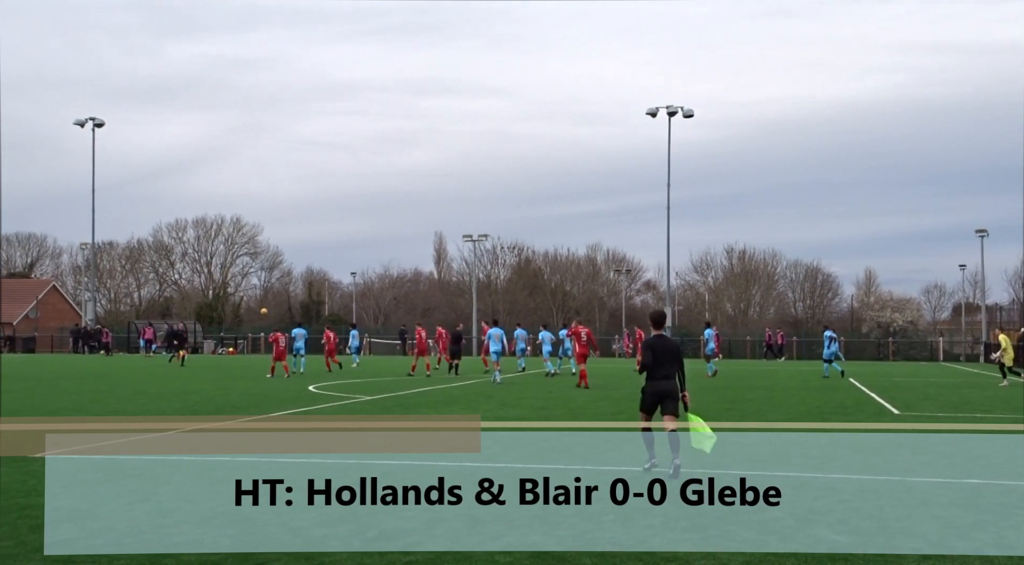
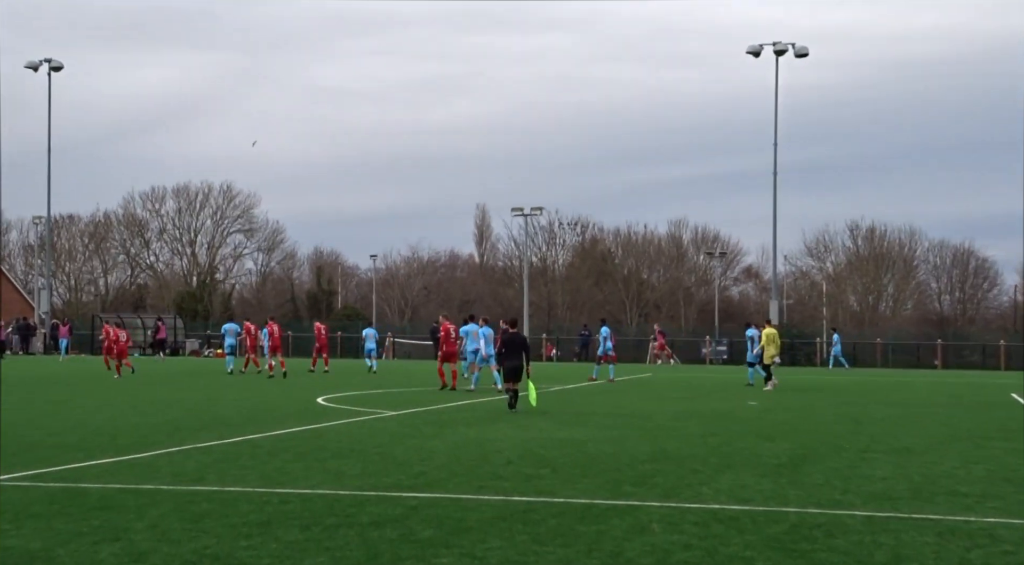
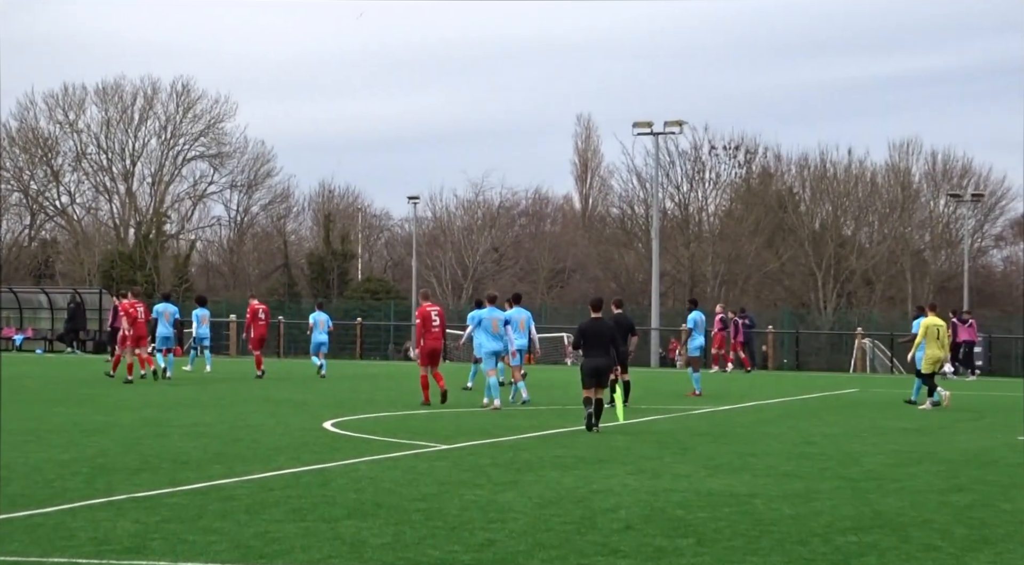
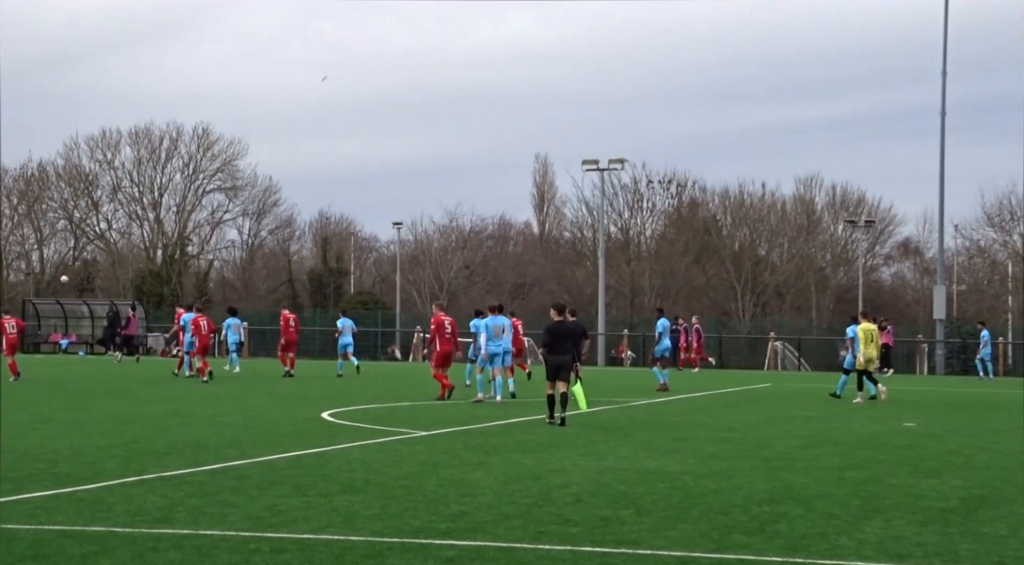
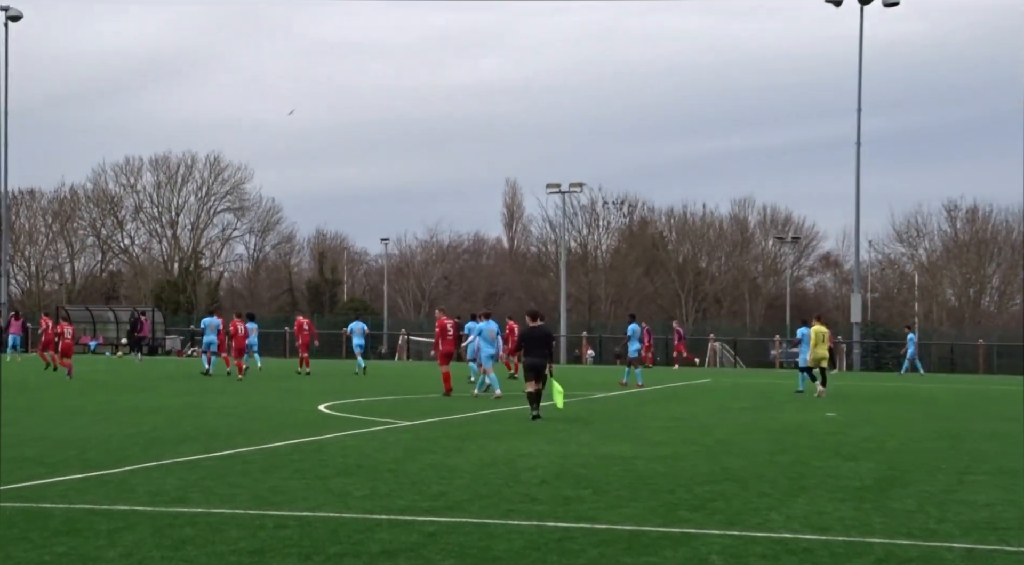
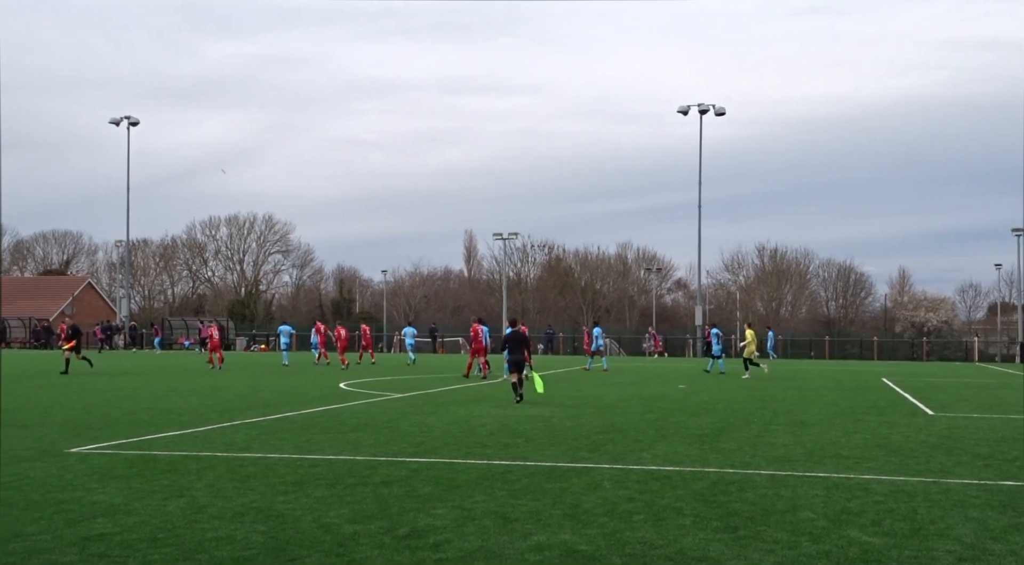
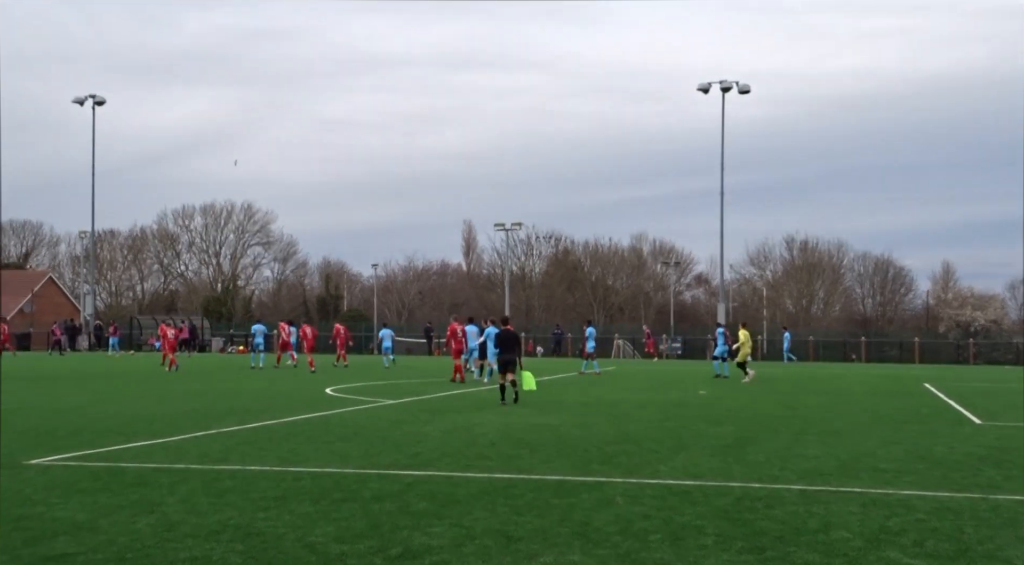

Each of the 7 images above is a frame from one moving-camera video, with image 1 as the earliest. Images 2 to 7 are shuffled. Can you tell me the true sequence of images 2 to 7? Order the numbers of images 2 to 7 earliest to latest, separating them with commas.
6, 7, 2, 5, 4, 3
